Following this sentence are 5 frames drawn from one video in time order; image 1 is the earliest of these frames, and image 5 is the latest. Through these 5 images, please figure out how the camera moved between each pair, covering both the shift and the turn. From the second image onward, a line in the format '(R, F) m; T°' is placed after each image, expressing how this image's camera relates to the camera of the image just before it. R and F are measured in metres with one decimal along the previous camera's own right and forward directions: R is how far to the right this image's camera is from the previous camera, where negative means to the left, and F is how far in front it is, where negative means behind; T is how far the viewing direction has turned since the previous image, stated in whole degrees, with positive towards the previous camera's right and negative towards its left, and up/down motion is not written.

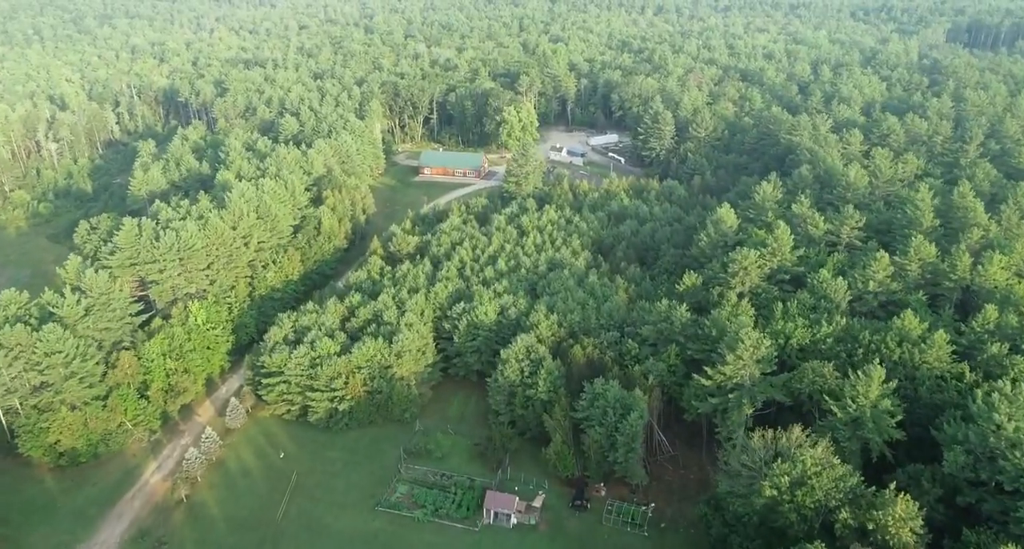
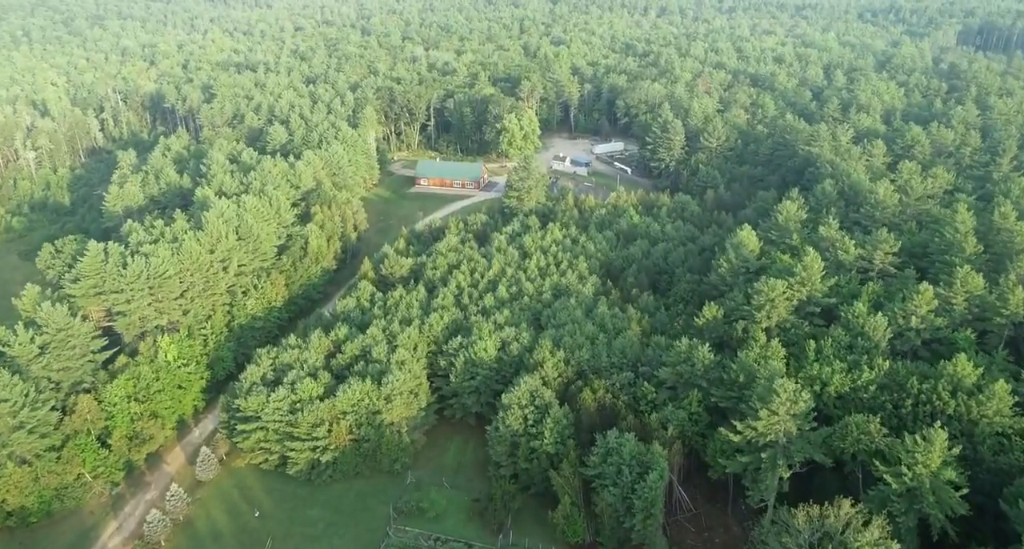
(-0.1, +5.3) m; 0°
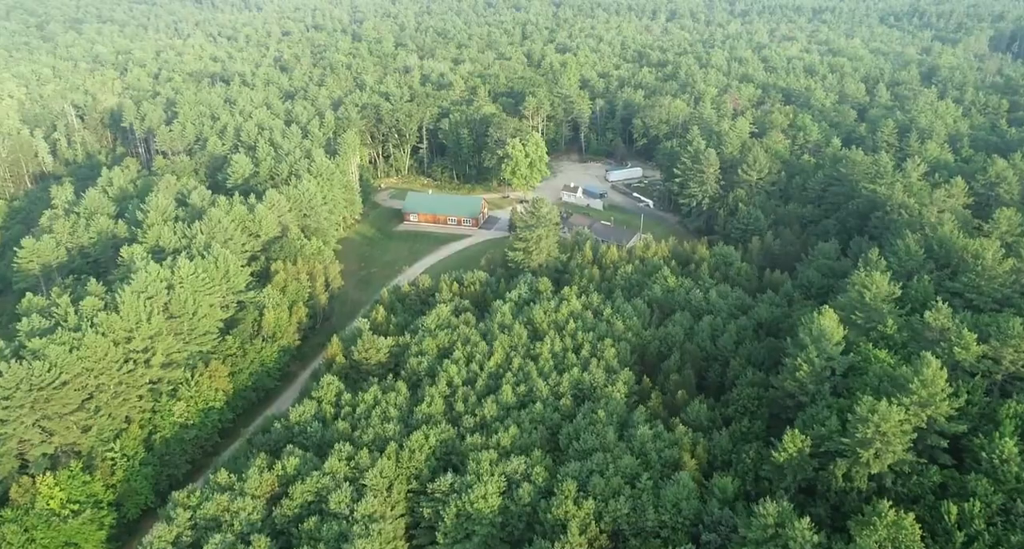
(-0.4, +14.1) m; 0°
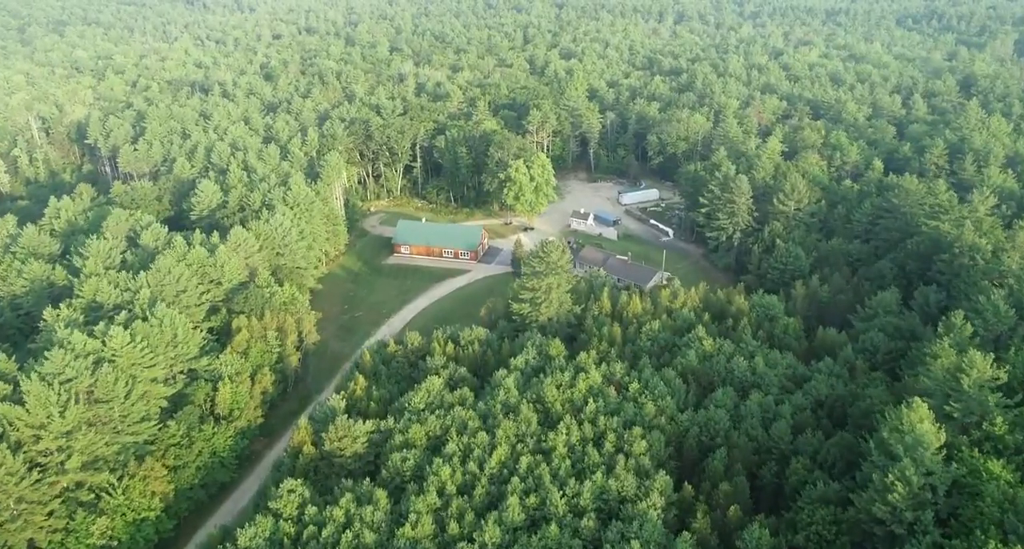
(-0.3, +9.6) m; 0°
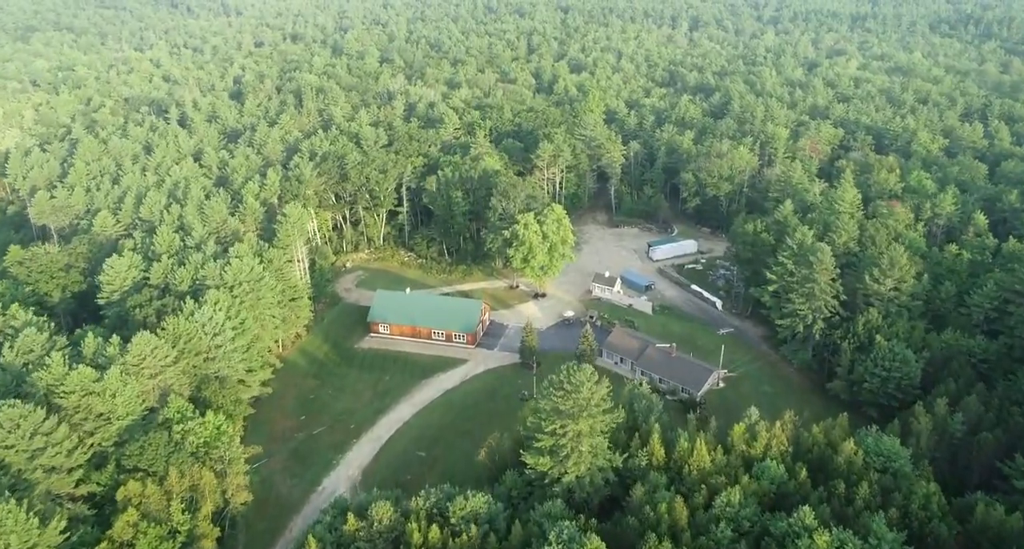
(-0.5, +16.6) m; 0°
